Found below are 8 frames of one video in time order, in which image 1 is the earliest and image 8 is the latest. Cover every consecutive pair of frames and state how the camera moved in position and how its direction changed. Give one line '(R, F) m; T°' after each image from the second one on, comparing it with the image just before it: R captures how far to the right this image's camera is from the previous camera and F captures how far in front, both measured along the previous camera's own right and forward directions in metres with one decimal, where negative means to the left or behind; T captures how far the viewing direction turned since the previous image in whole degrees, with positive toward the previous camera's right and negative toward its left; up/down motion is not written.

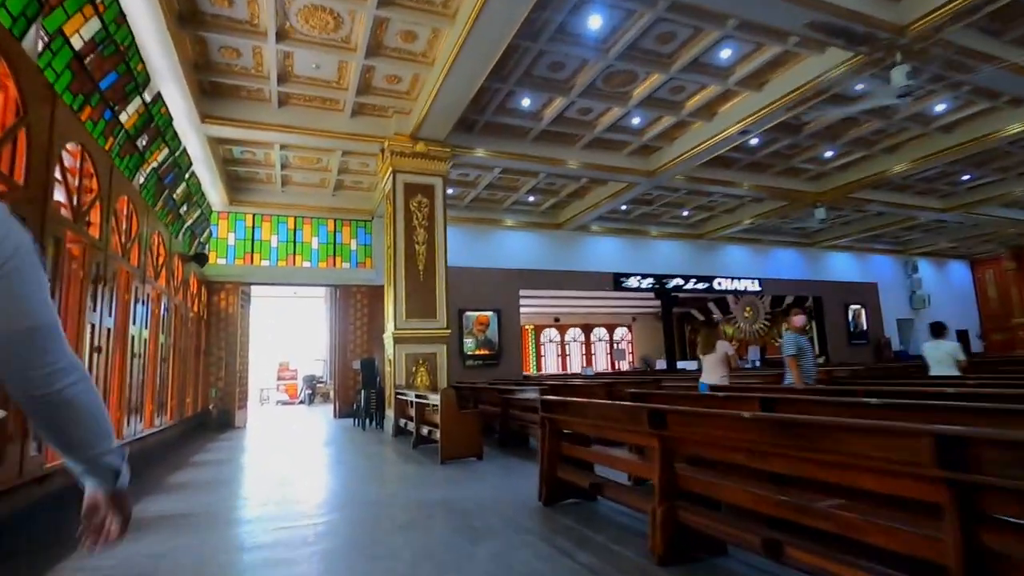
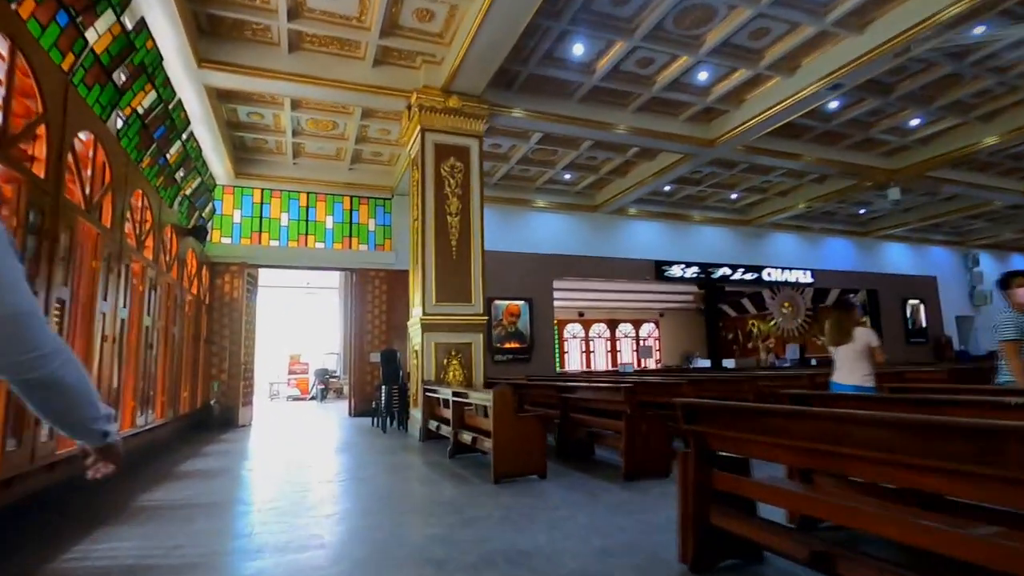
(-0.4, +1.1) m; -1°
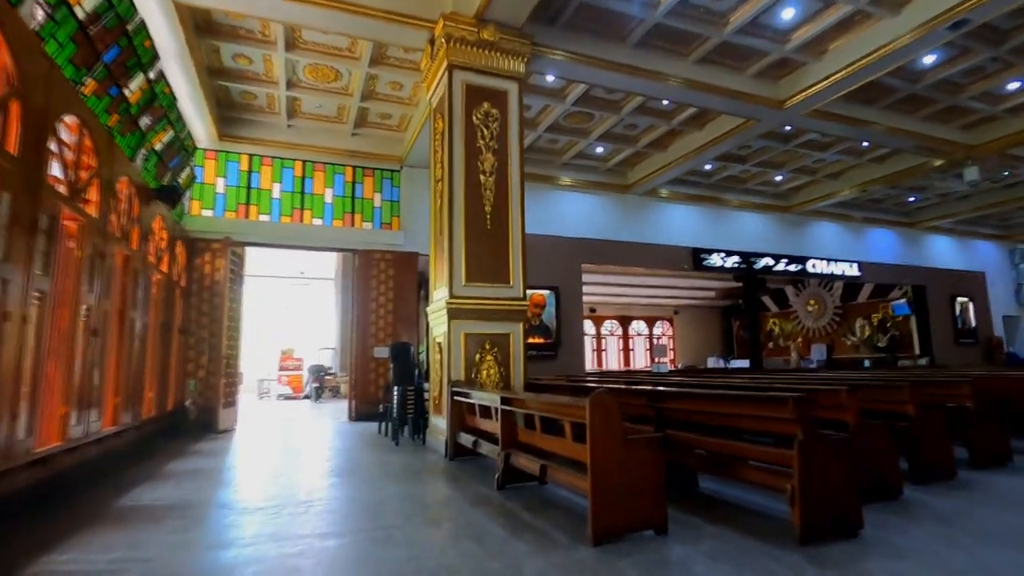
(-0.5, +1.3) m; +1°
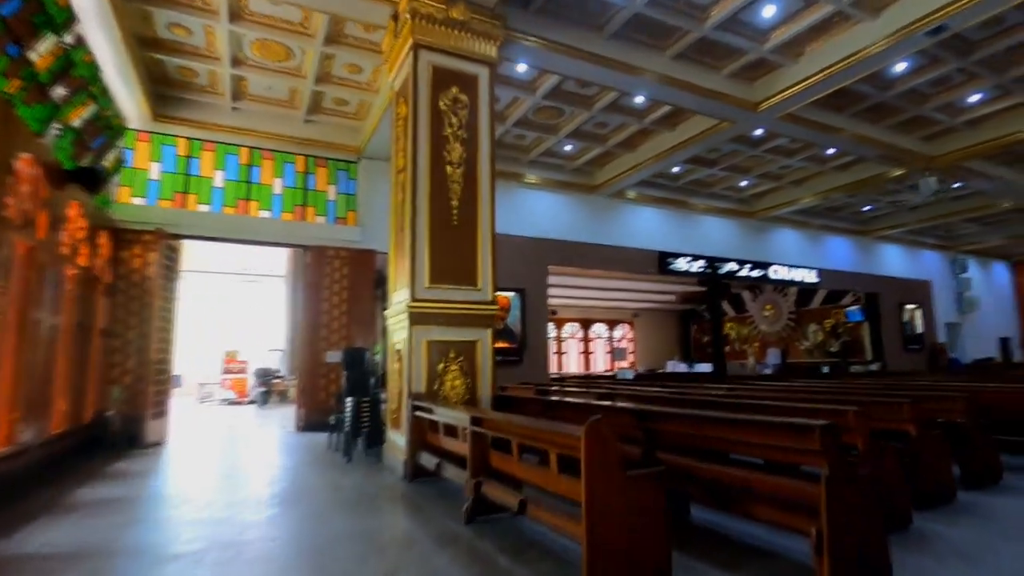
(-0.1, +0.4) m; +4°
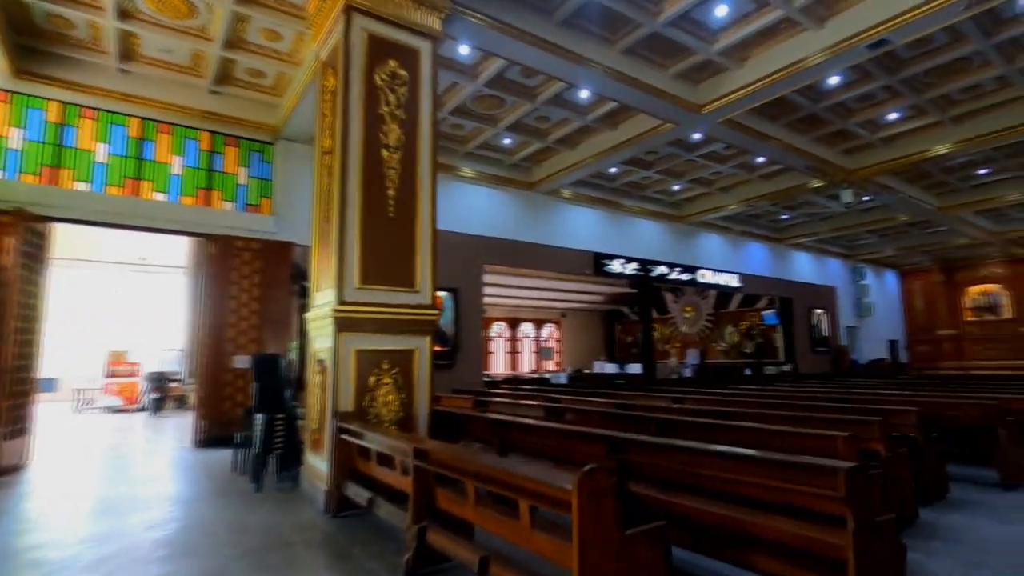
(-0.2, +0.5) m; +8°
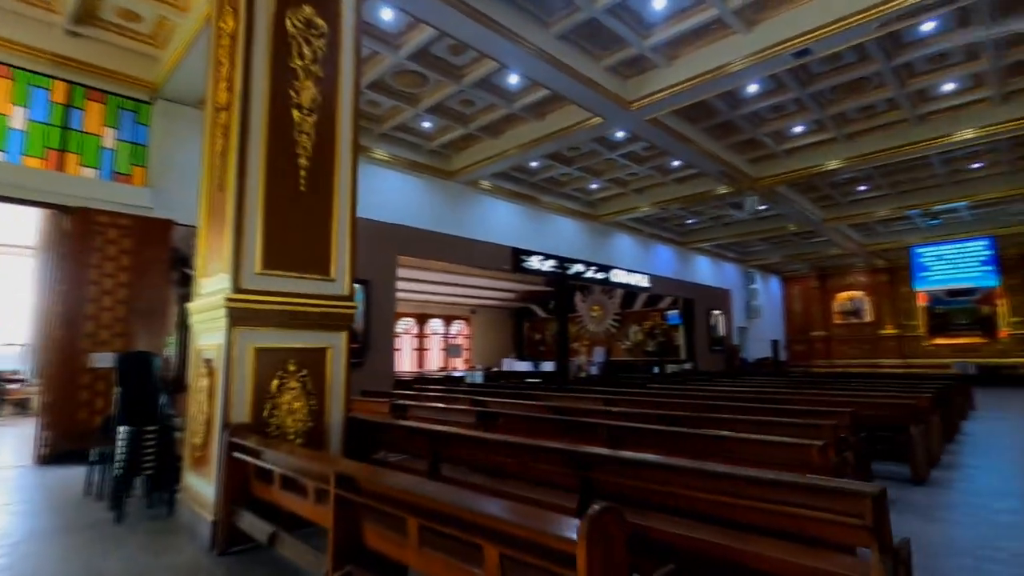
(-0.2, +0.4) m; +10°
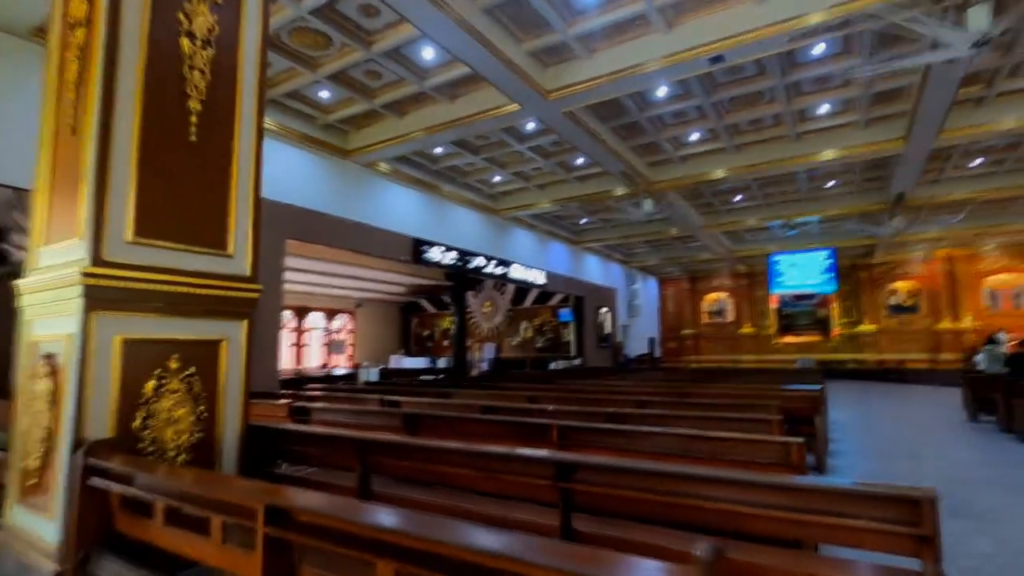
(-0.3, +0.4) m; +13°
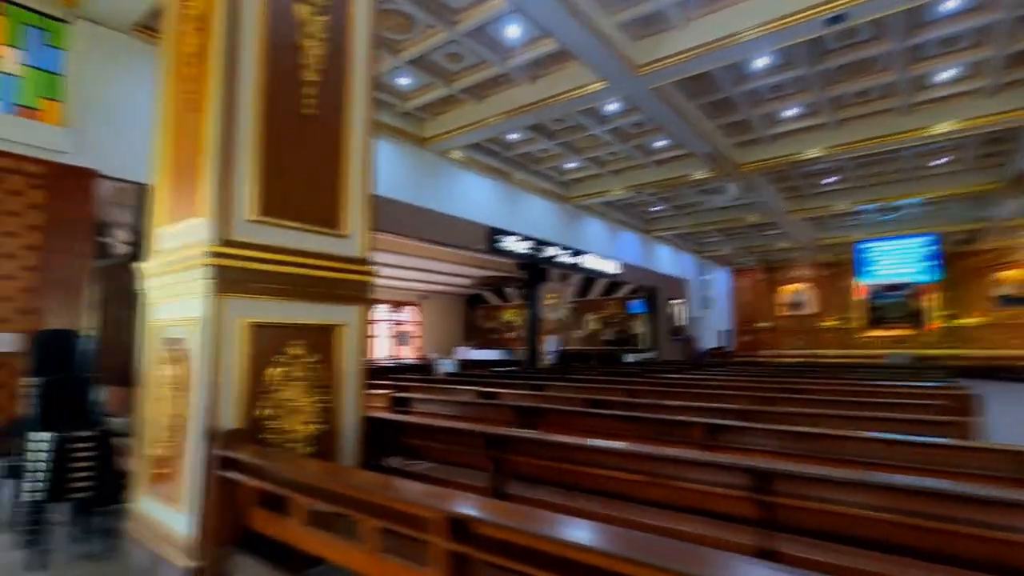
(-0.4, +0.3) m; -6°
